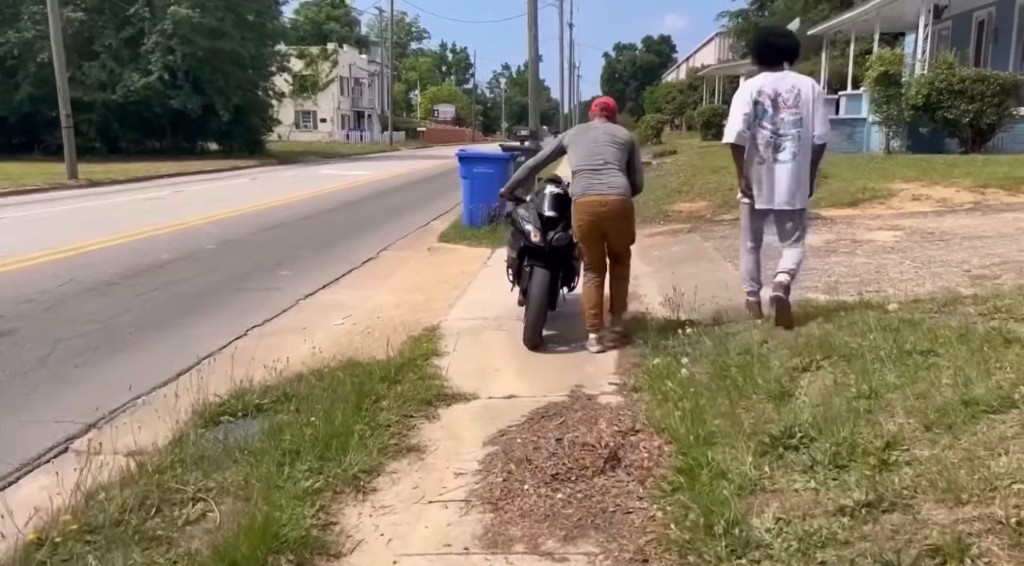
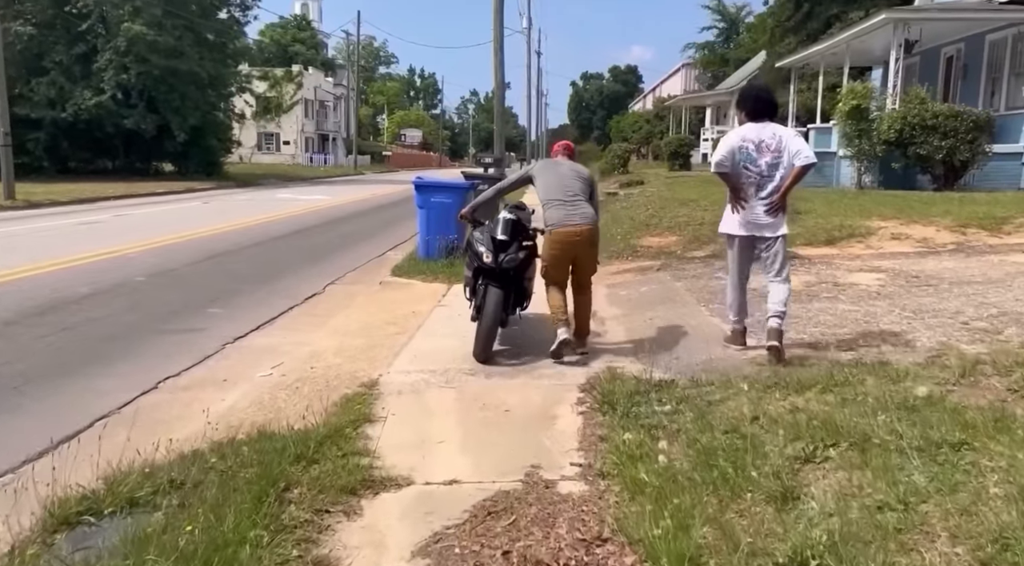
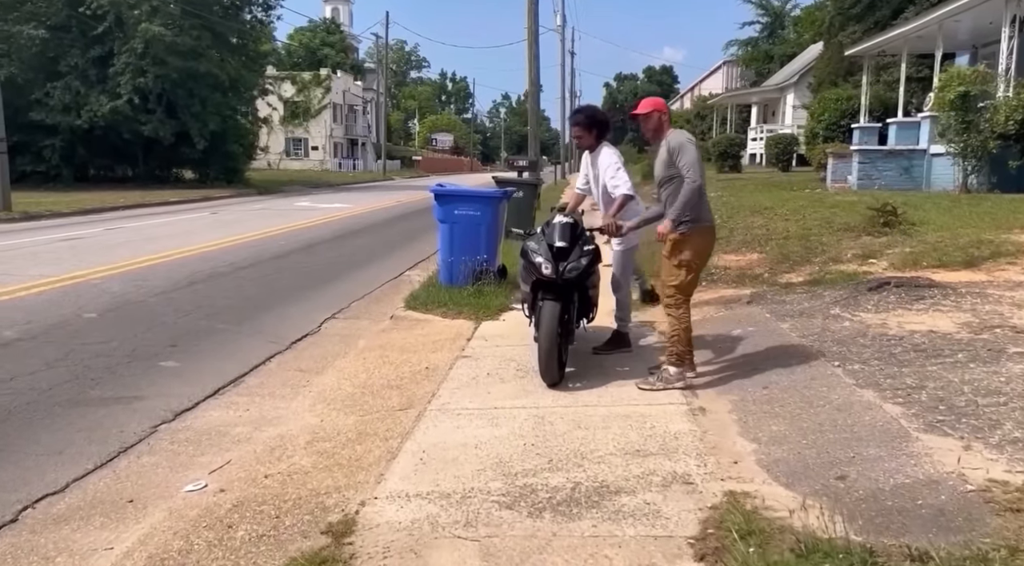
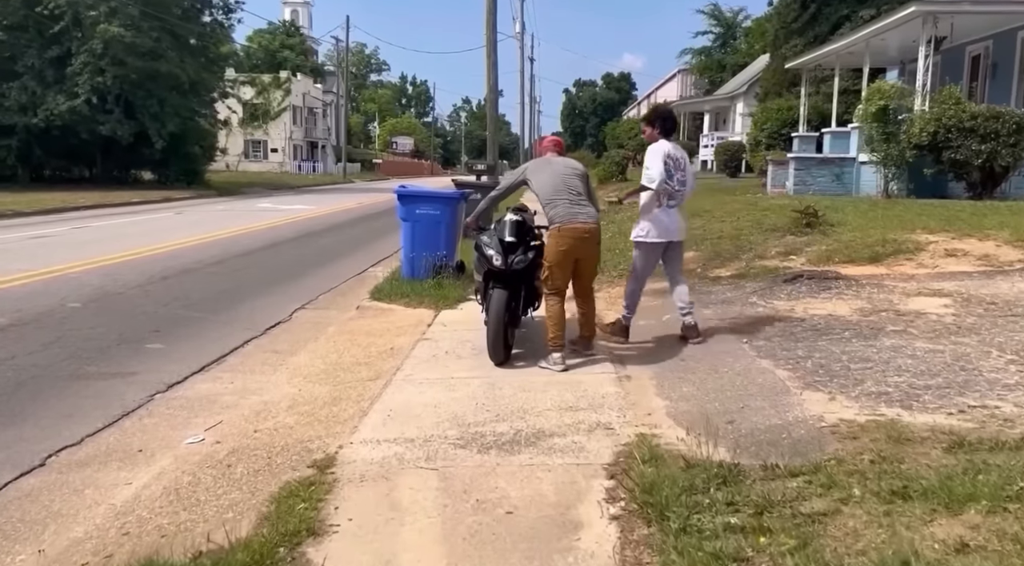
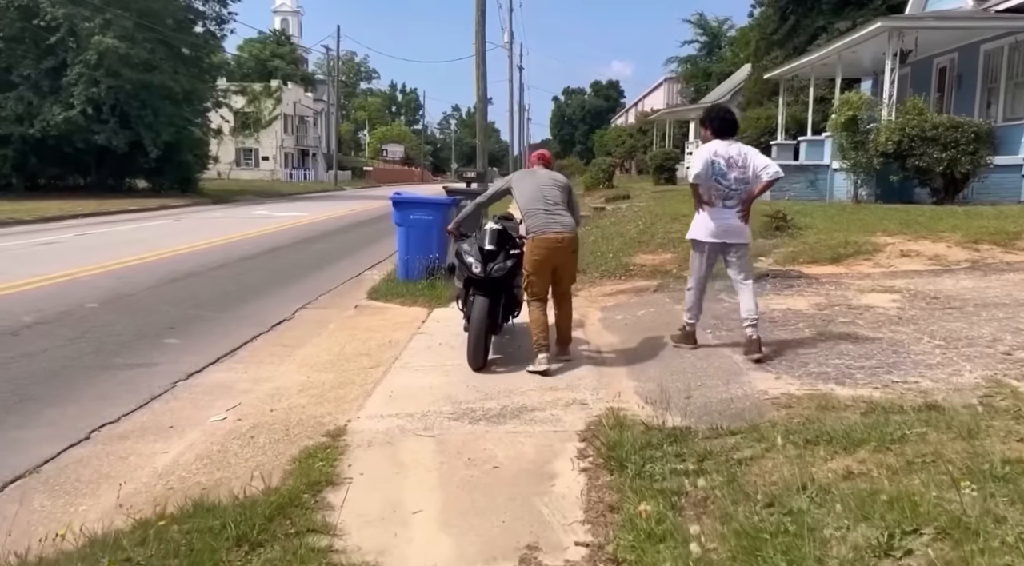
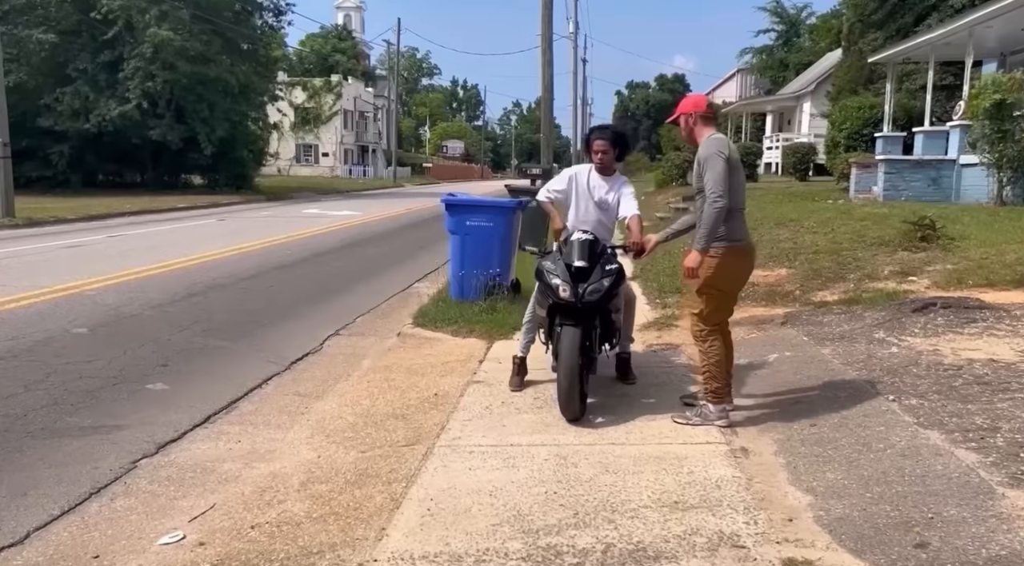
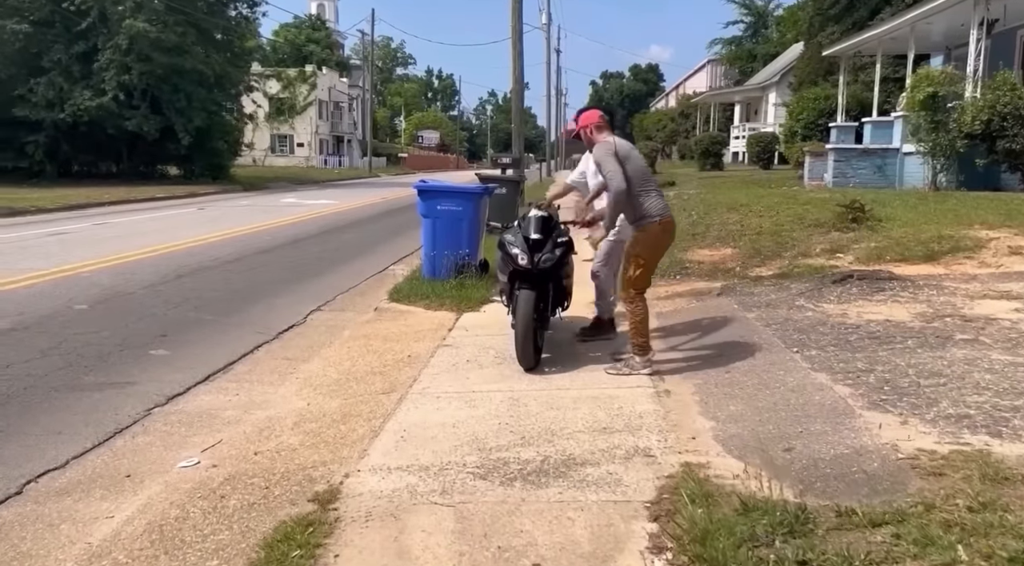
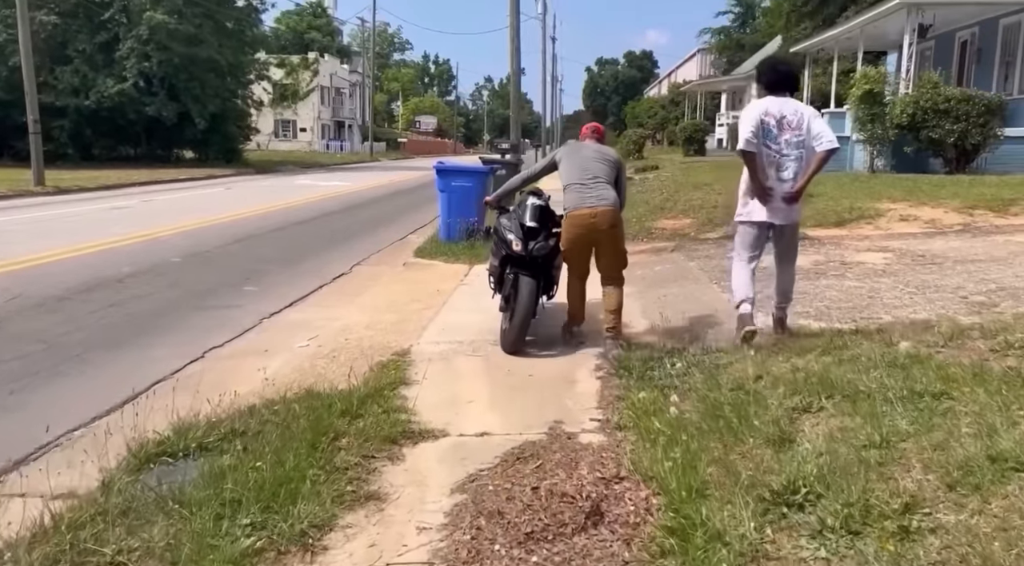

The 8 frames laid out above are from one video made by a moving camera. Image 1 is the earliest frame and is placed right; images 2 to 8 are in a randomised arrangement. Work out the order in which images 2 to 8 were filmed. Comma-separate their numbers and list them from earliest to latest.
8, 2, 5, 4, 7, 3, 6
